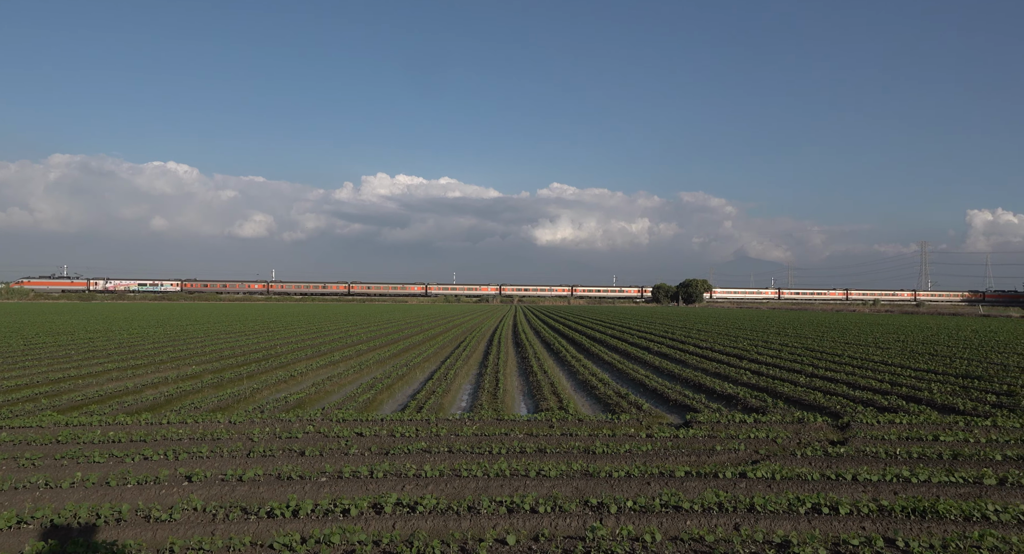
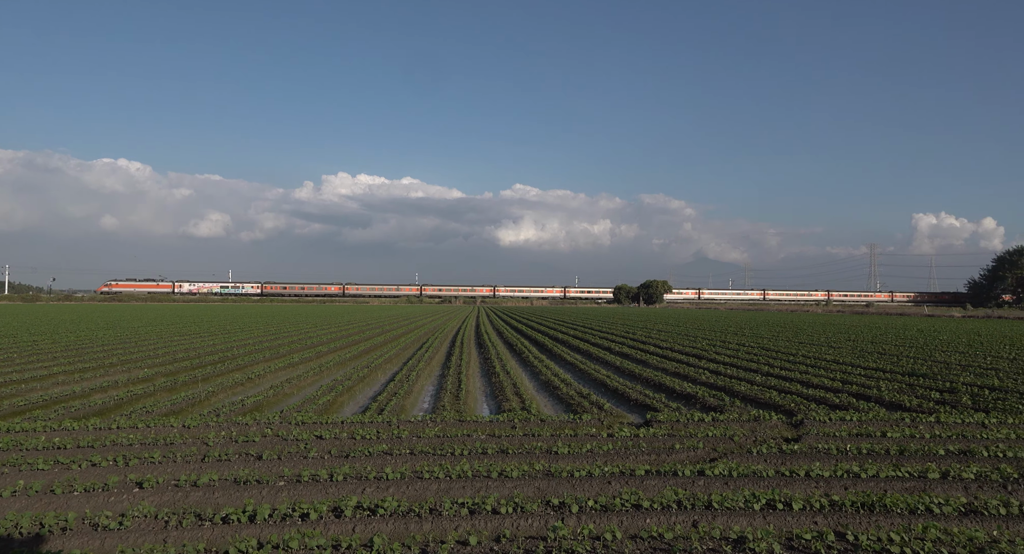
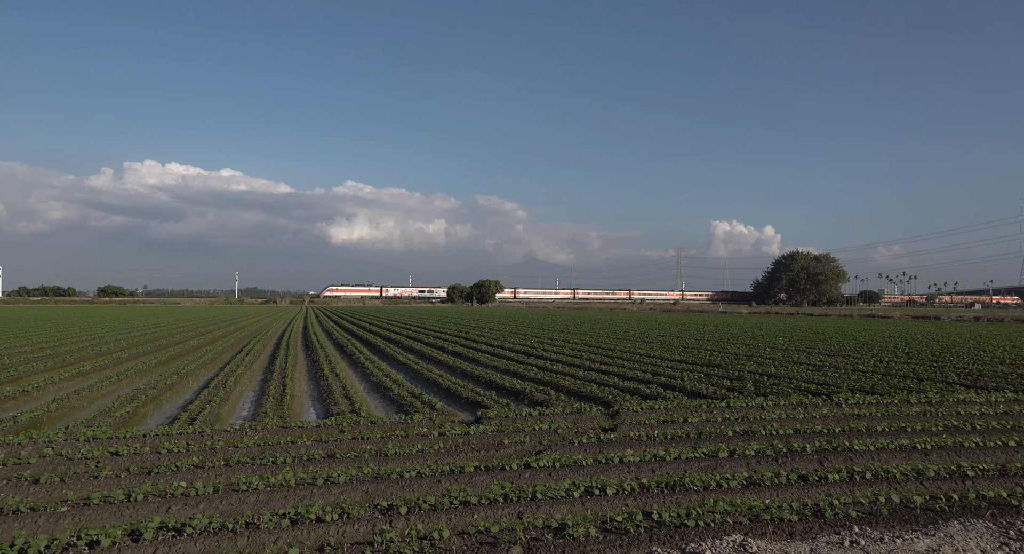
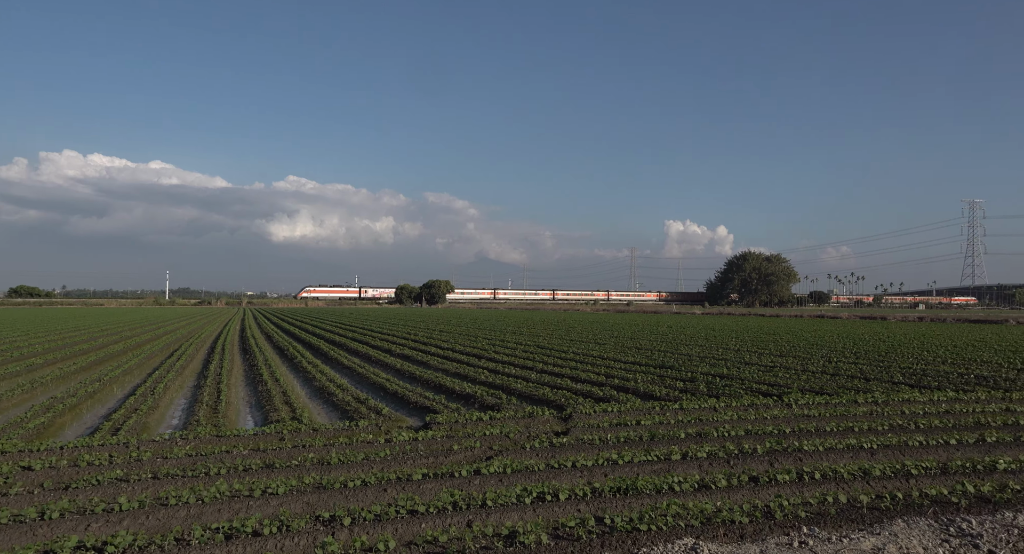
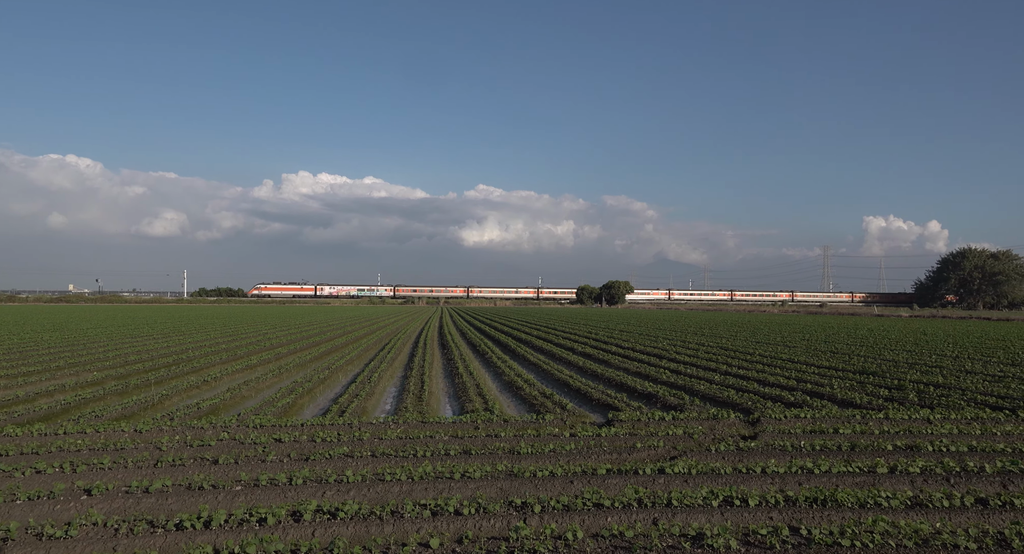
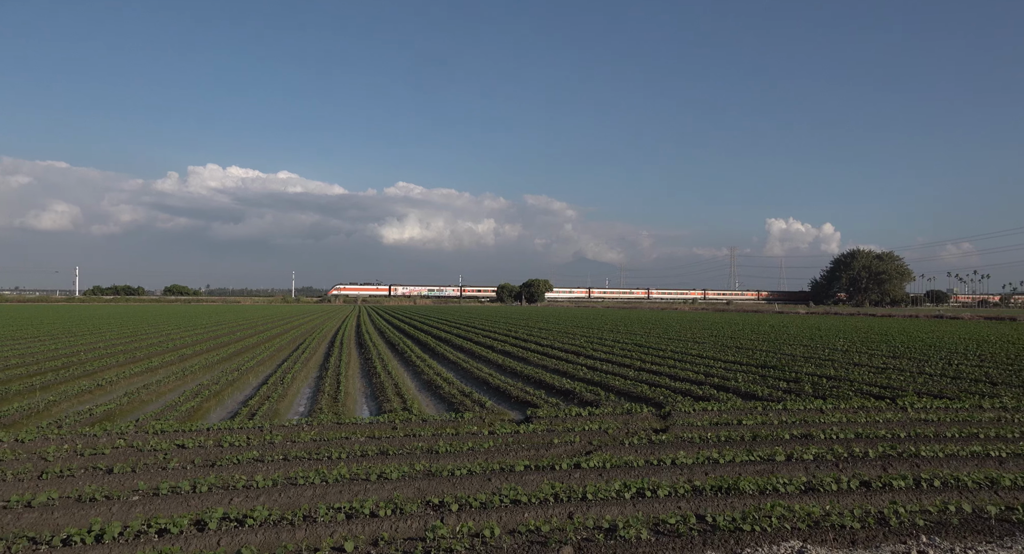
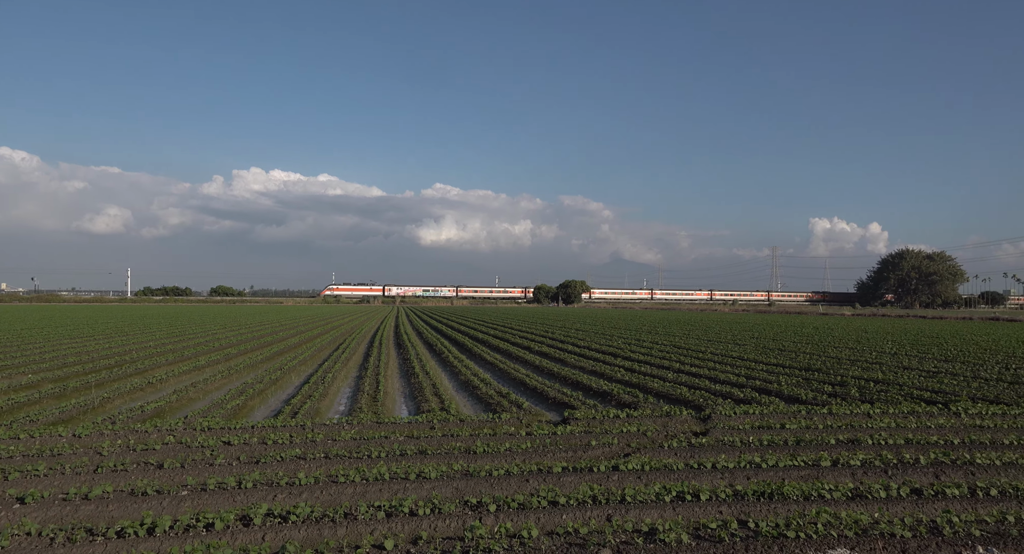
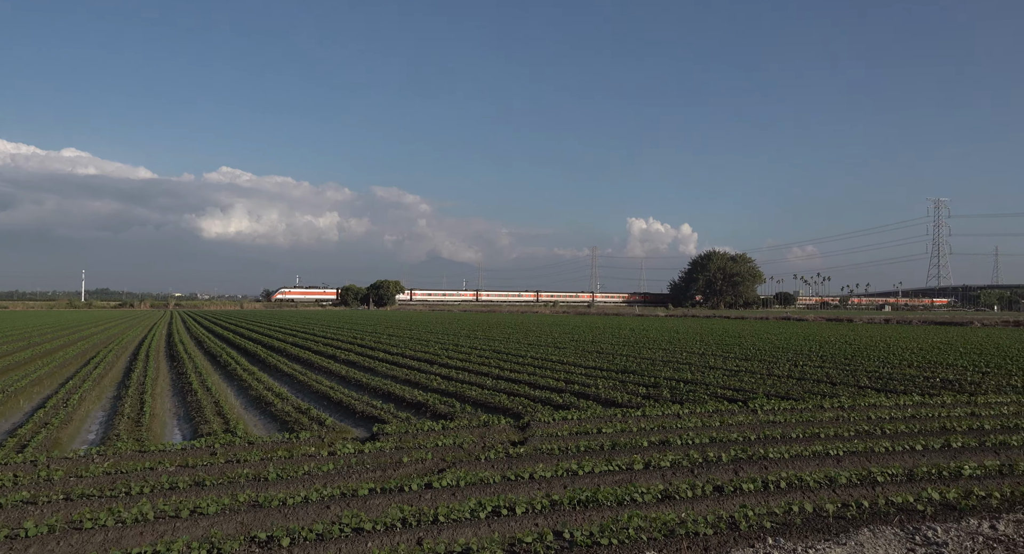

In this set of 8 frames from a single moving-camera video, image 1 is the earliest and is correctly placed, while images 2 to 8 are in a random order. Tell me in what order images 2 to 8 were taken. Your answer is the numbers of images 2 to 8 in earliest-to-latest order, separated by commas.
2, 5, 7, 6, 3, 4, 8
